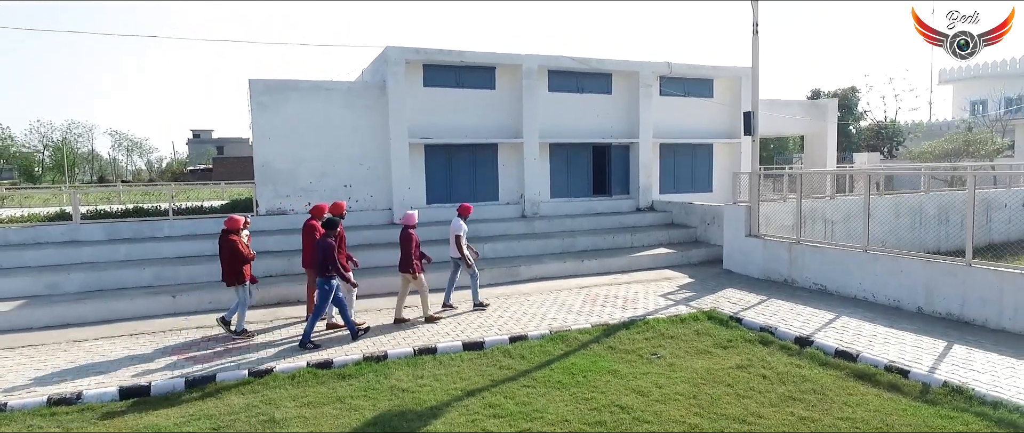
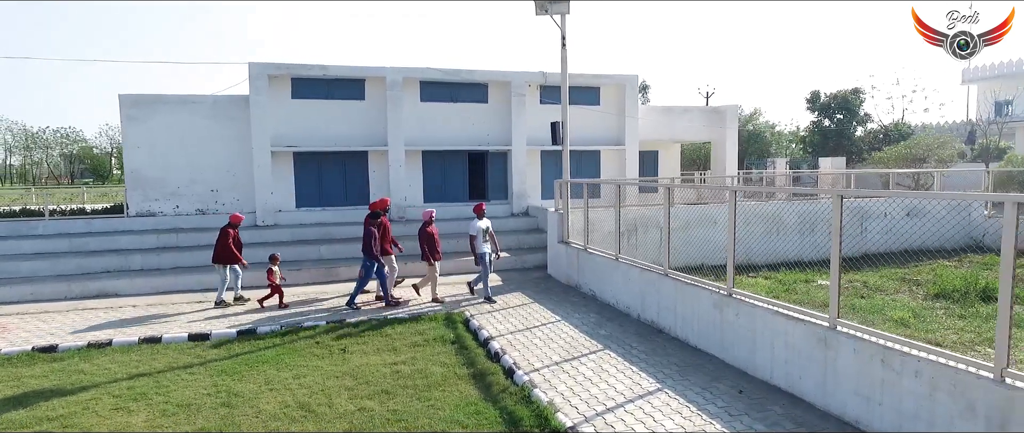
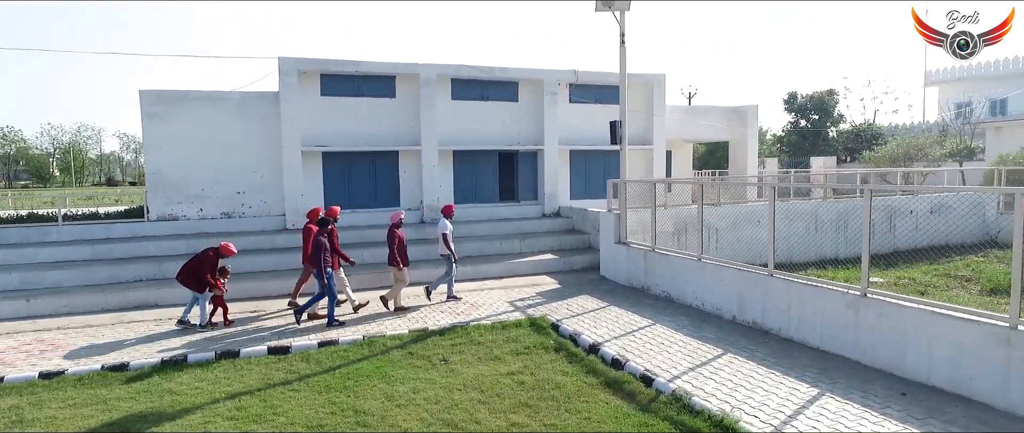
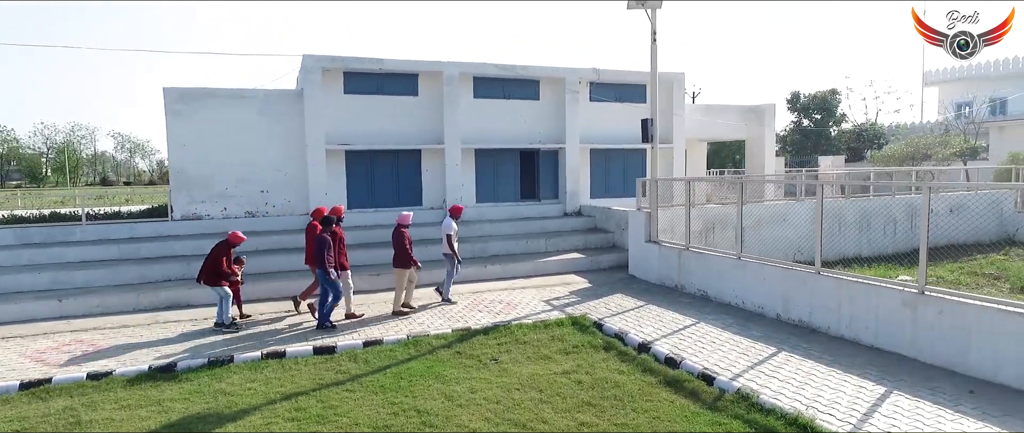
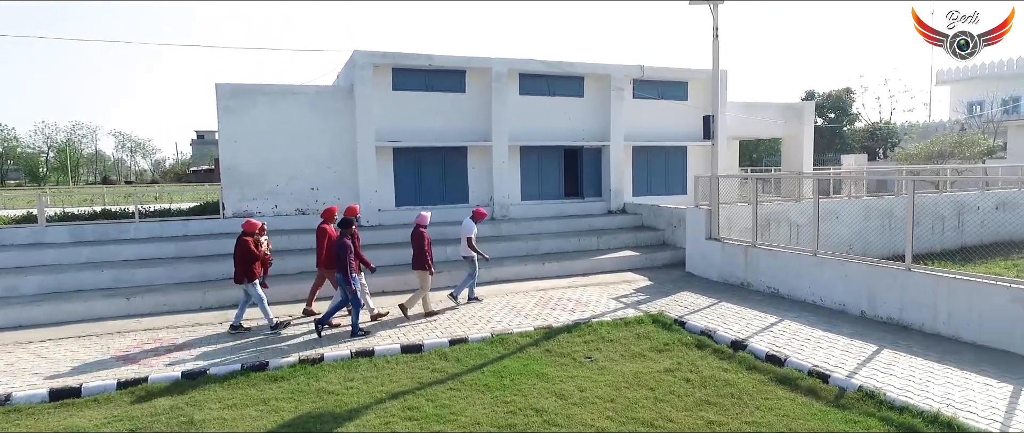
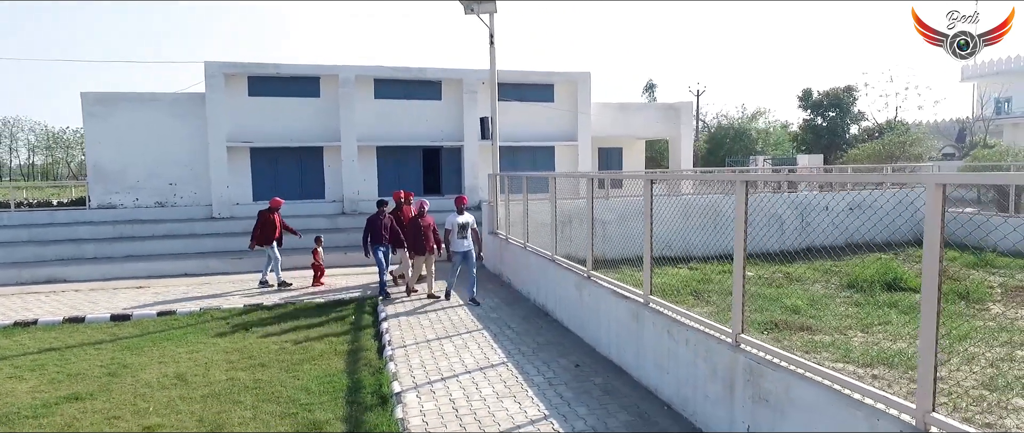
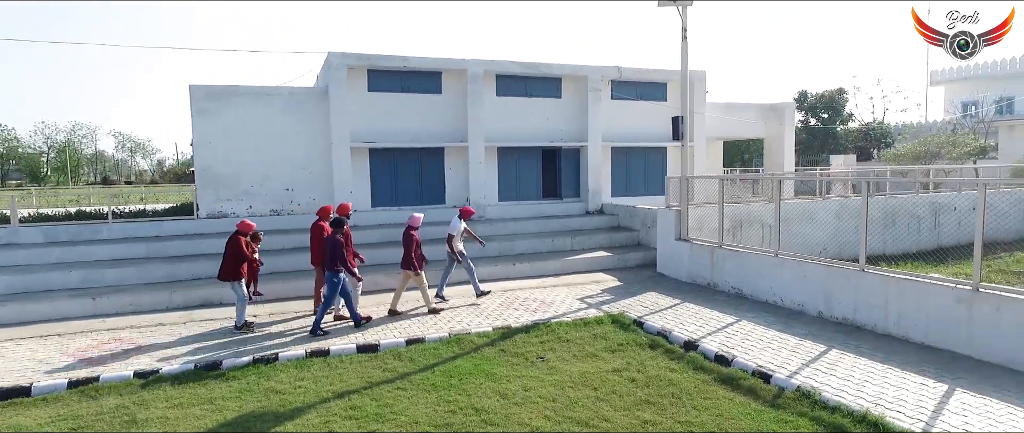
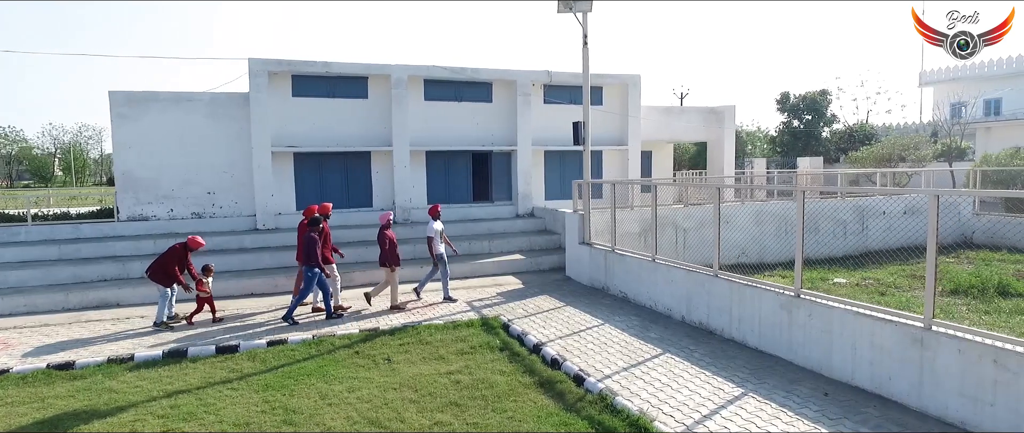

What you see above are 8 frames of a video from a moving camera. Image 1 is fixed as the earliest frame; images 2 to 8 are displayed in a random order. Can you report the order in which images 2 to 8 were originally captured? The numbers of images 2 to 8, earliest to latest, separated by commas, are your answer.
5, 7, 4, 3, 8, 2, 6
